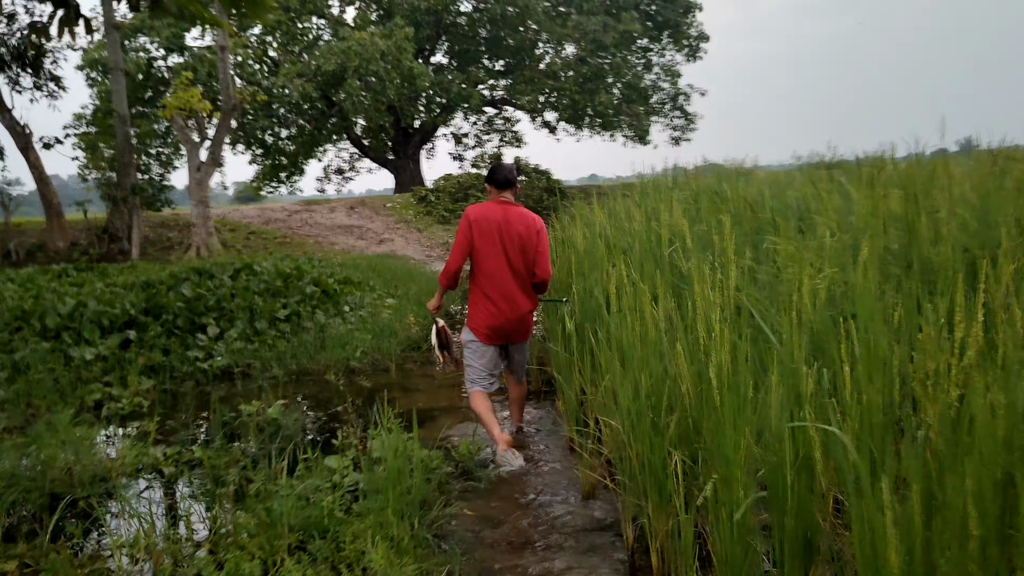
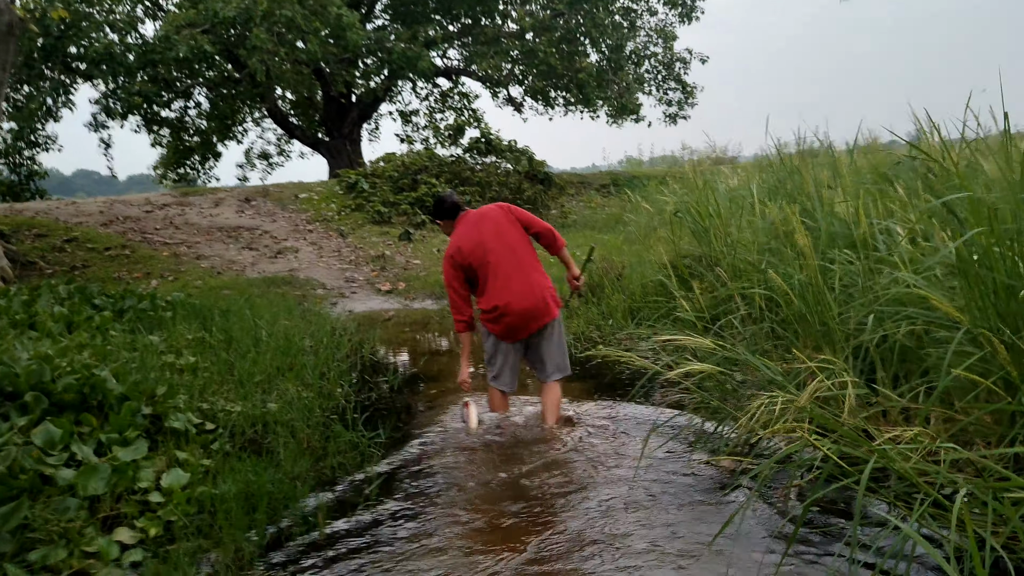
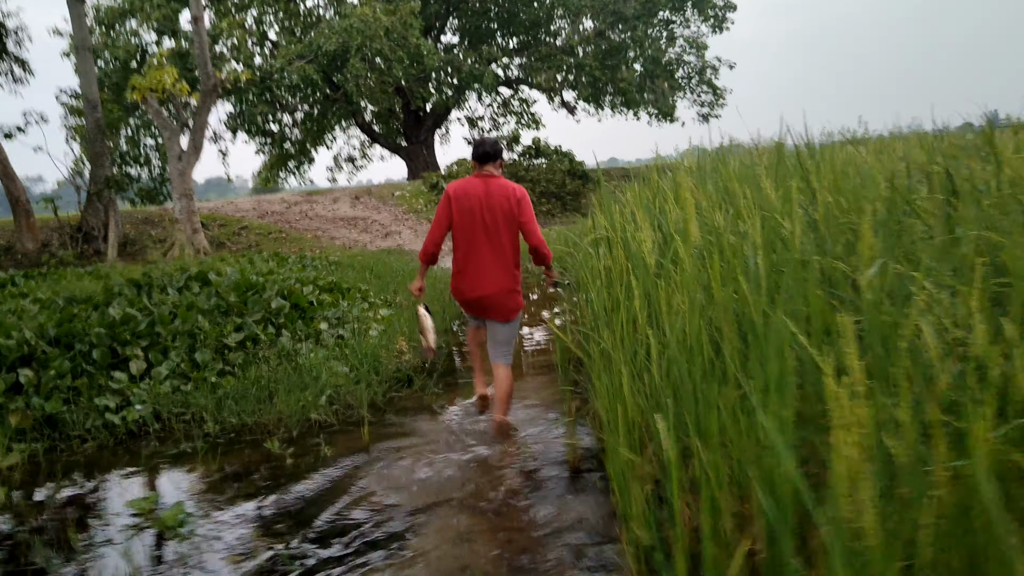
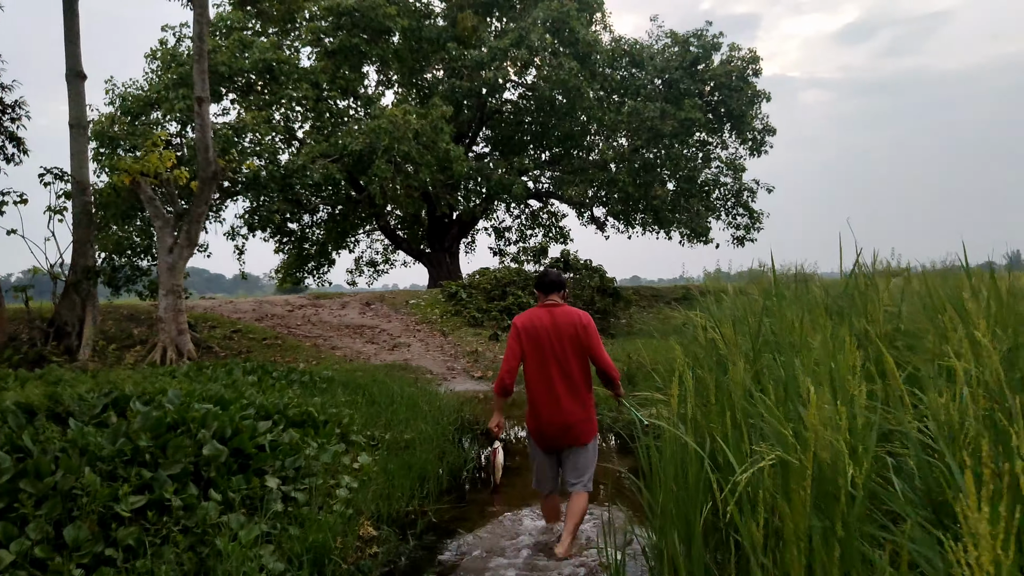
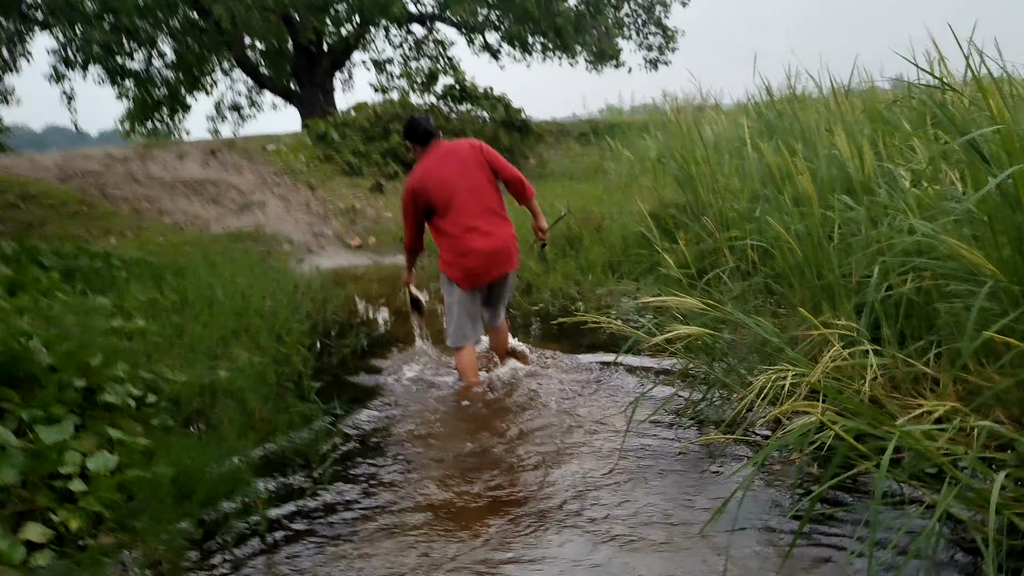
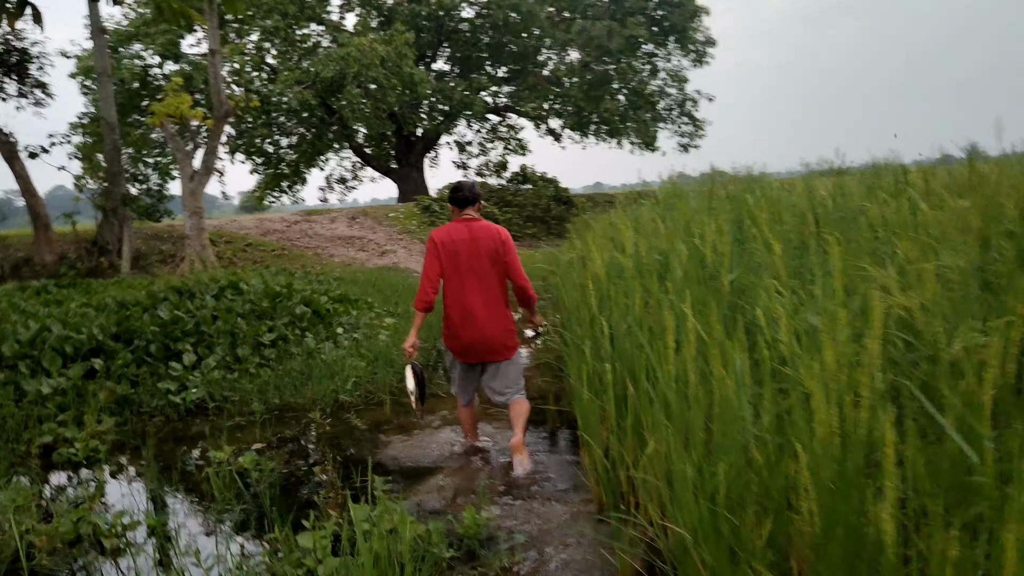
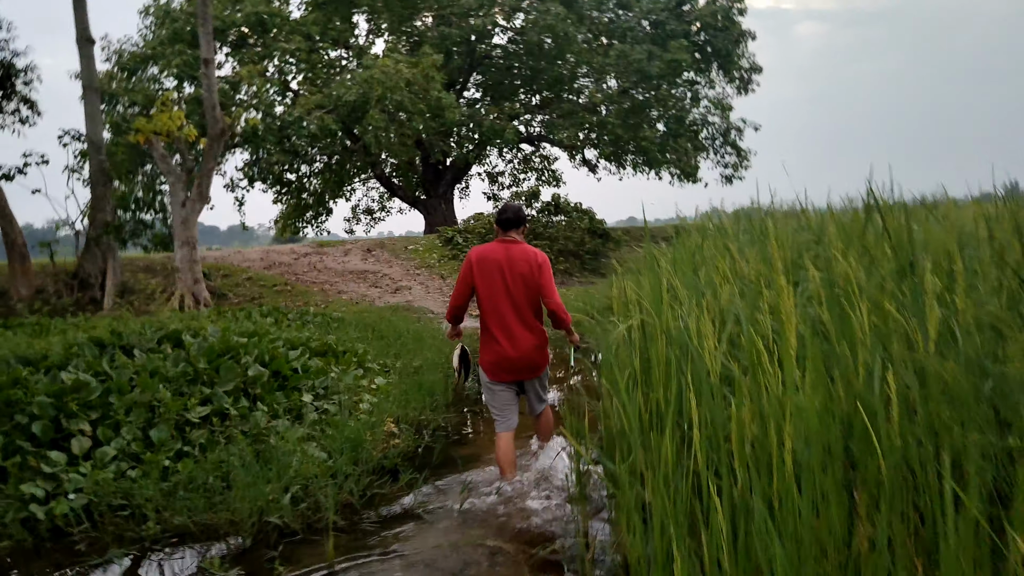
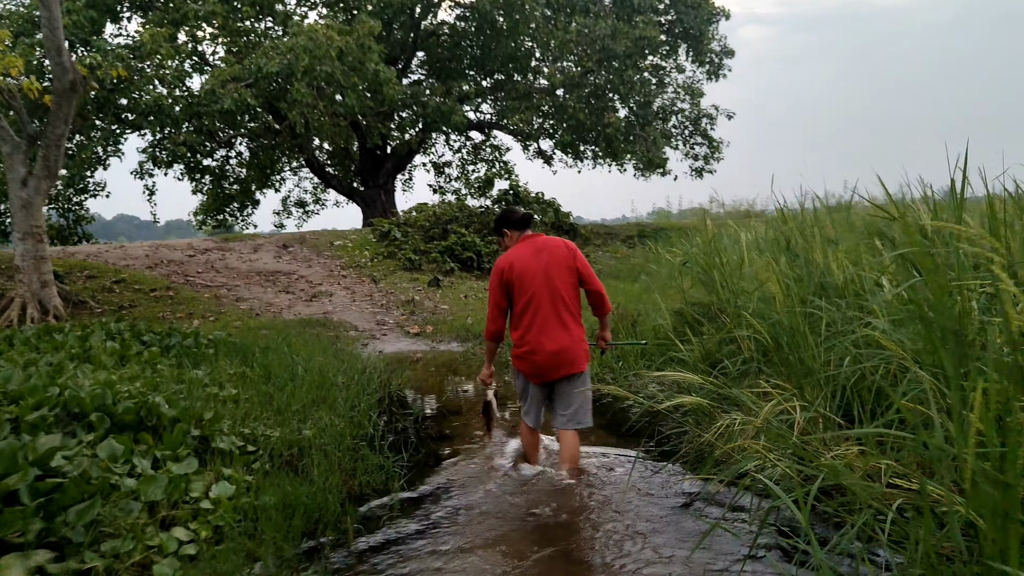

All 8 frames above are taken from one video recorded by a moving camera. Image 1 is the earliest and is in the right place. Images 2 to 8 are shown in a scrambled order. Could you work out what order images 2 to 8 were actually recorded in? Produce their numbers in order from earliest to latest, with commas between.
6, 3, 7, 4, 8, 2, 5
